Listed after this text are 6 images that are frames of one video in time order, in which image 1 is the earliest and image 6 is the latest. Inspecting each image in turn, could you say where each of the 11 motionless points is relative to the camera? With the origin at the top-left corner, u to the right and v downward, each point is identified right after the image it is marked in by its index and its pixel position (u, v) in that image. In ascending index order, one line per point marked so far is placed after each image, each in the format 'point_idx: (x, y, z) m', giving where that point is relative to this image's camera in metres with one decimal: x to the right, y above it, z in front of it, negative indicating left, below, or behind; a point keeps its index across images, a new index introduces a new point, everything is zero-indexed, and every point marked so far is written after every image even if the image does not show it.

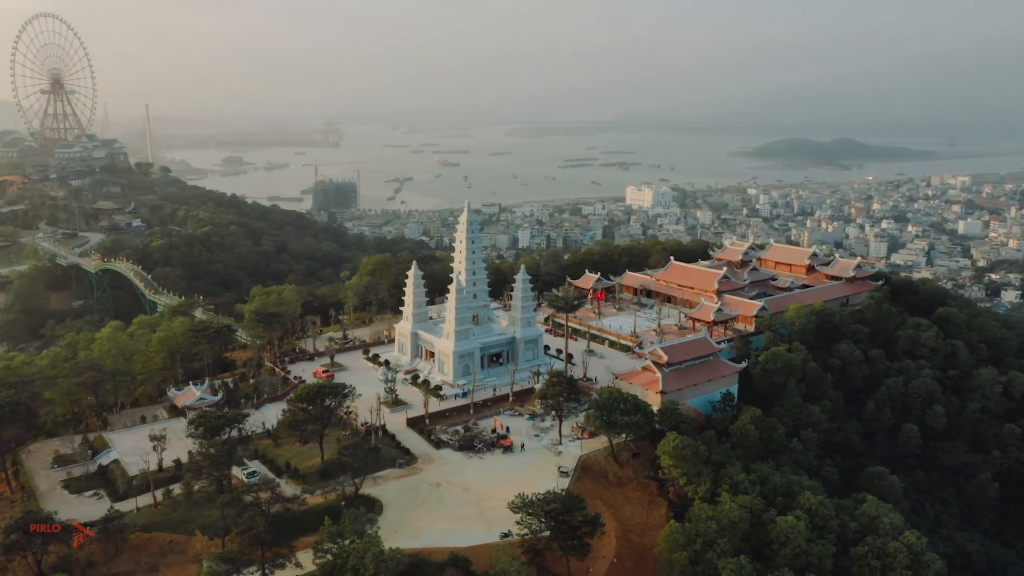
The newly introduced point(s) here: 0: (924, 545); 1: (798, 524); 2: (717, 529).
0: (+10.0, -6.3, +19.8) m
1: (+6.7, -5.5, +19.0) m
2: (+4.7, -5.6, +18.9) m
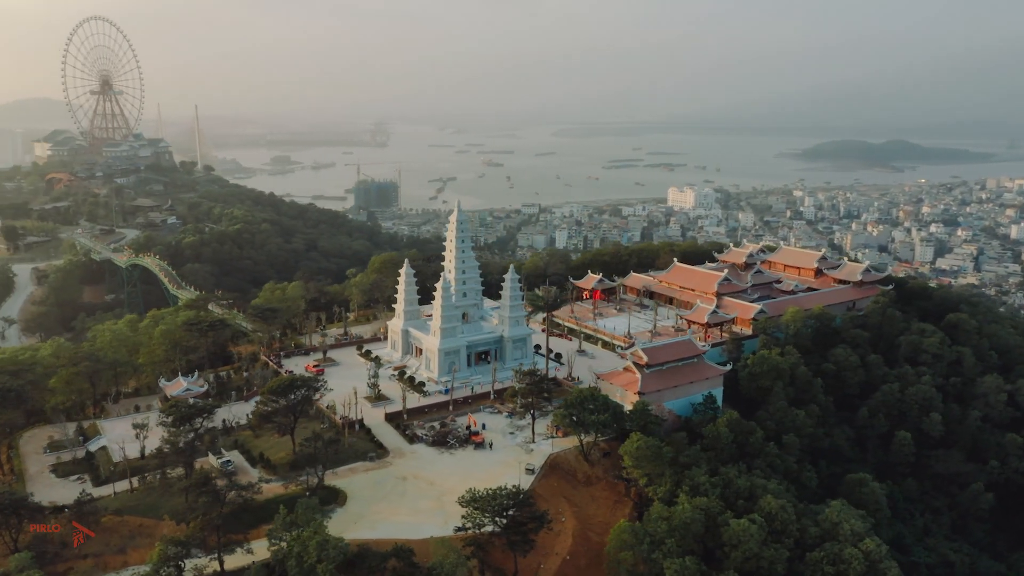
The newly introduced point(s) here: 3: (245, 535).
0: (+8.9, -6.4, +19.5) m
1: (+5.6, -5.6, +19.0) m
2: (+3.6, -5.6, +19.0) m
3: (-6.3, -5.8, +19.0) m
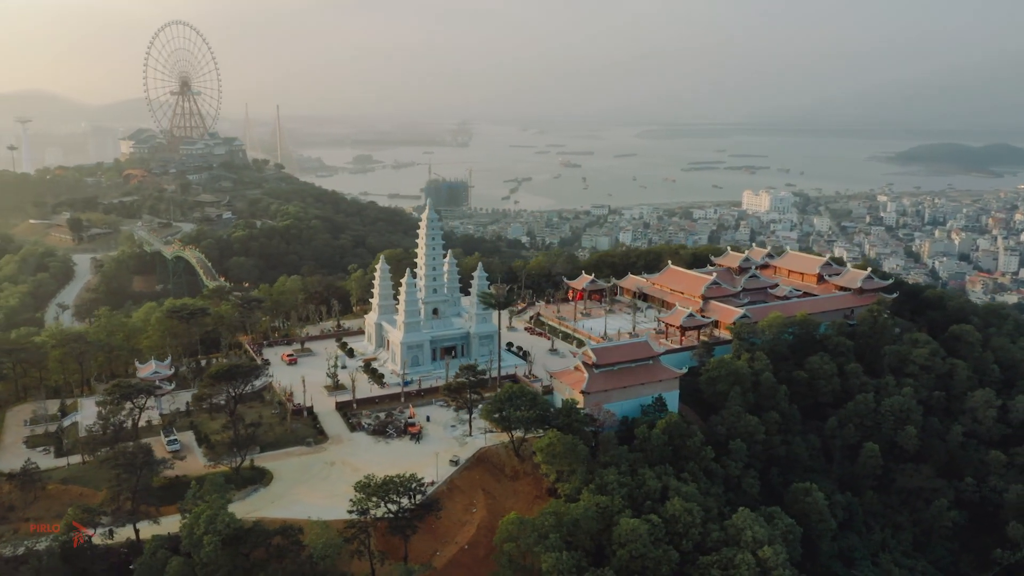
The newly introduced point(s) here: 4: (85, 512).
0: (+6.3, -6.5, +19.3) m
1: (+3.0, -5.6, +19.1) m
2: (+1.0, -5.6, +19.3) m
3: (-8.8, -5.5, +20.4) m
4: (-9.7, -5.1, +18.6) m
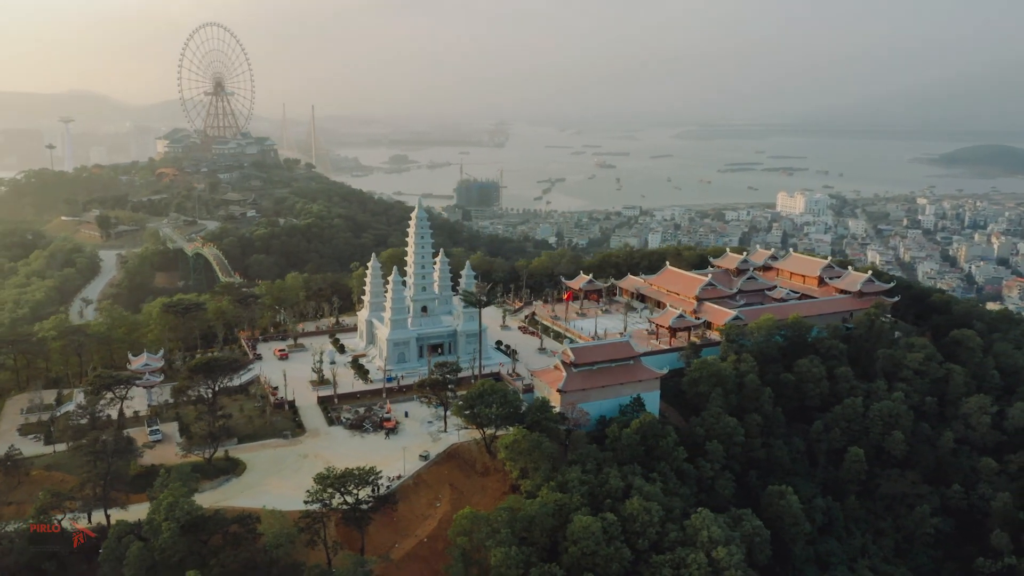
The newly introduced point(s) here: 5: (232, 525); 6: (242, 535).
0: (+5.2, -6.5, +19.3) m
1: (+1.9, -5.6, +19.3) m
2: (-0.1, -5.6, +19.6) m
3: (-9.8, -5.4, +21.1) m
4: (-10.8, -5.0, +19.3) m
5: (-6.4, -5.4, +18.7) m
6: (-6.2, -5.6, +18.6) m
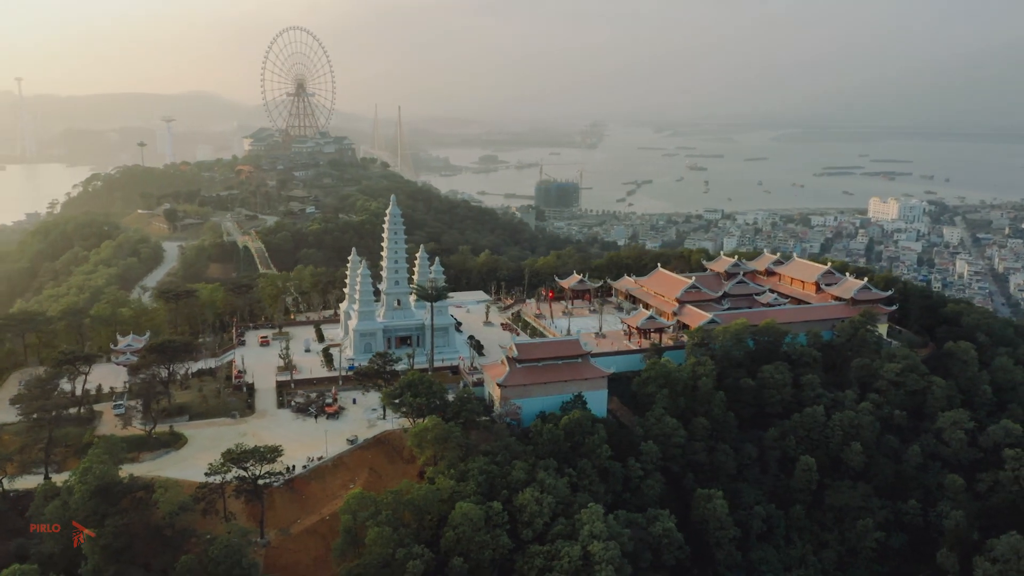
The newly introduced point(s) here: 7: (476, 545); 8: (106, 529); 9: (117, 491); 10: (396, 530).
0: (+2.3, -6.5, +19.6) m
1: (-1.0, -5.4, +19.9) m
2: (-2.9, -5.4, +20.4) m
3: (-12.4, -4.9, +23.1) m
4: (-13.6, -4.5, +21.5) m
5: (-9.3, -5.1, +20.4) m
6: (-9.1, -5.3, +20.2) m
7: (-0.8, -6.2, +19.7) m
8: (-9.4, -5.6, +18.9) m
9: (-9.7, -5.0, +20.2) m
10: (-2.8, -5.8, +19.6) m
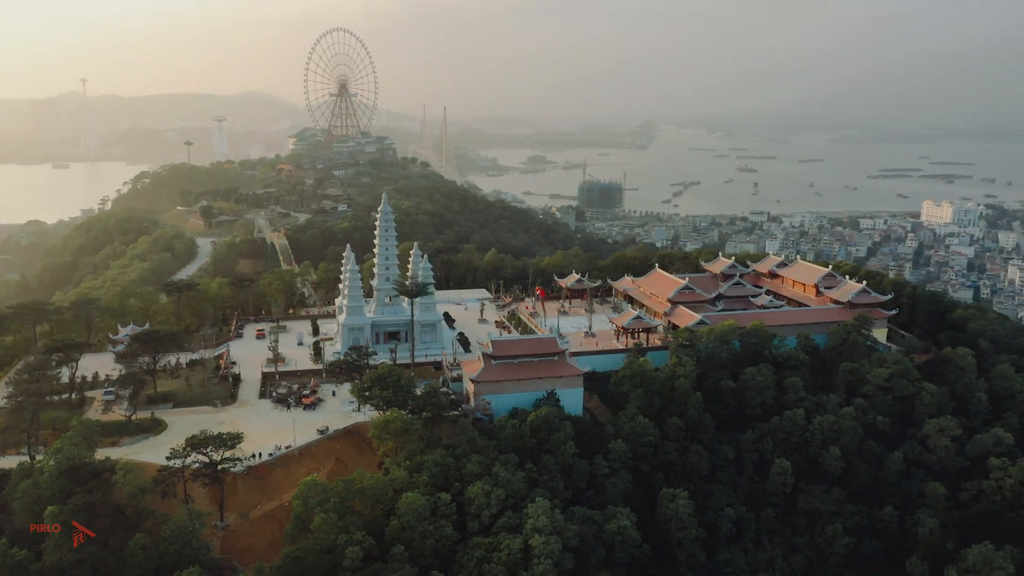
0: (+0.8, -6.4, +19.8) m
1: (-2.4, -5.3, +20.4) m
2: (-4.3, -5.2, +21.0) m
3: (-13.6, -4.6, +24.3) m
4: (-14.9, -4.2, +22.8) m
5: (-10.6, -4.8, +21.4) m
6: (-10.4, -5.0, +21.2) m
7: (-2.2, -6.1, +20.1) m
8: (-10.8, -5.3, +19.9) m
9: (-11.1, -4.8, +21.2) m
10: (-4.2, -5.7, +20.2) m
